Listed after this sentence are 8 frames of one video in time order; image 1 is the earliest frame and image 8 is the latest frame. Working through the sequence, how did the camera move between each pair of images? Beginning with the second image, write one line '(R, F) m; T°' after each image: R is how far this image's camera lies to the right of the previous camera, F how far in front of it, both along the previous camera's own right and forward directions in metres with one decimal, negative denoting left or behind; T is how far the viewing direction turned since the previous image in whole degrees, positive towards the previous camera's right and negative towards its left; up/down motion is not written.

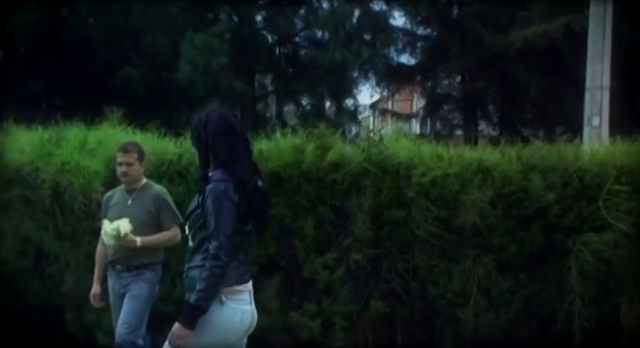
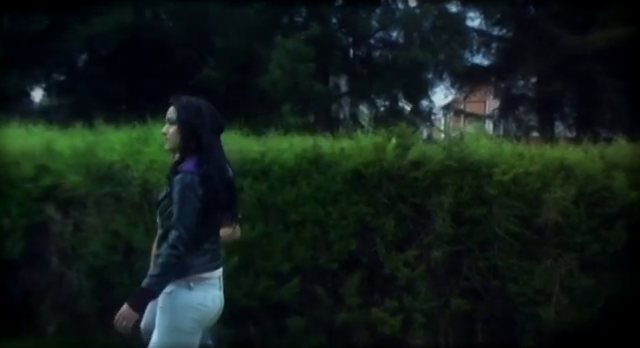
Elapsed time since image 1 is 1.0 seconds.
(-0.4, -0.1) m; -3°
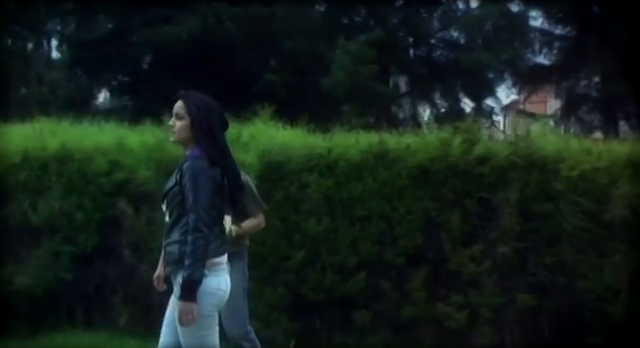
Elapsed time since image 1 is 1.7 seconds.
(-0.3, -0.1) m; -2°
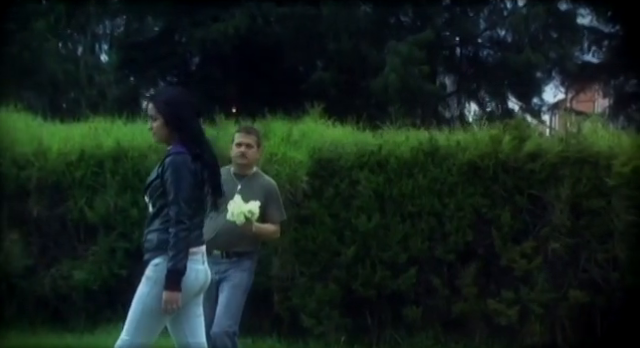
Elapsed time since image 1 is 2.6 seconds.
(-0.3, -0.1) m; -2°
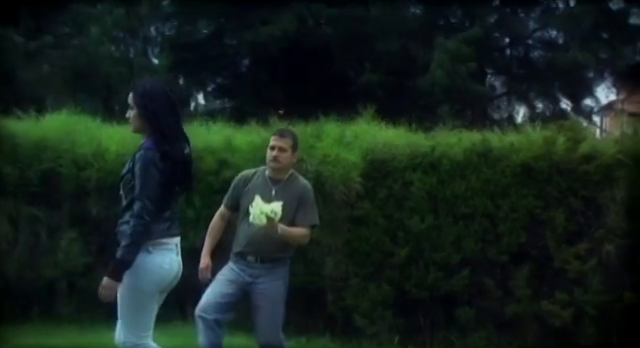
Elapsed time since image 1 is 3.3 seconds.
(-0.3, -0.1) m; -2°
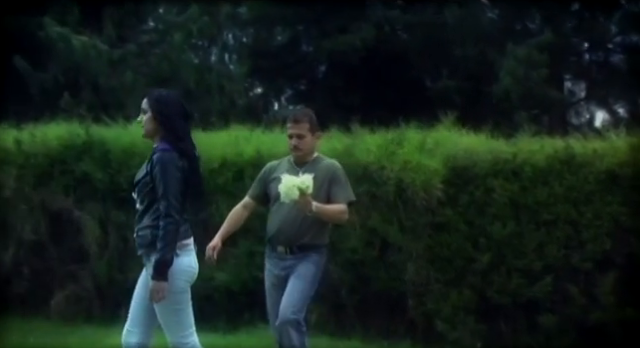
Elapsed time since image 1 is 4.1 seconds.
(-0.4, -0.1) m; -3°
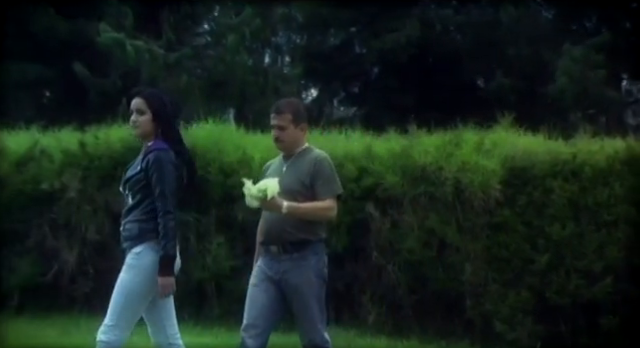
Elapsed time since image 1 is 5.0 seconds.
(-0.3, -0.1) m; -2°
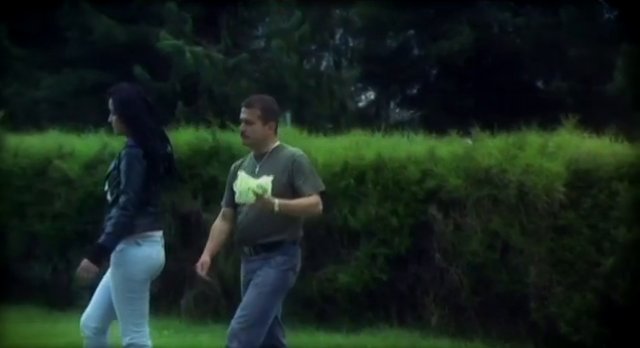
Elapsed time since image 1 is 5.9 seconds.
(-0.3, -0.1) m; -2°
